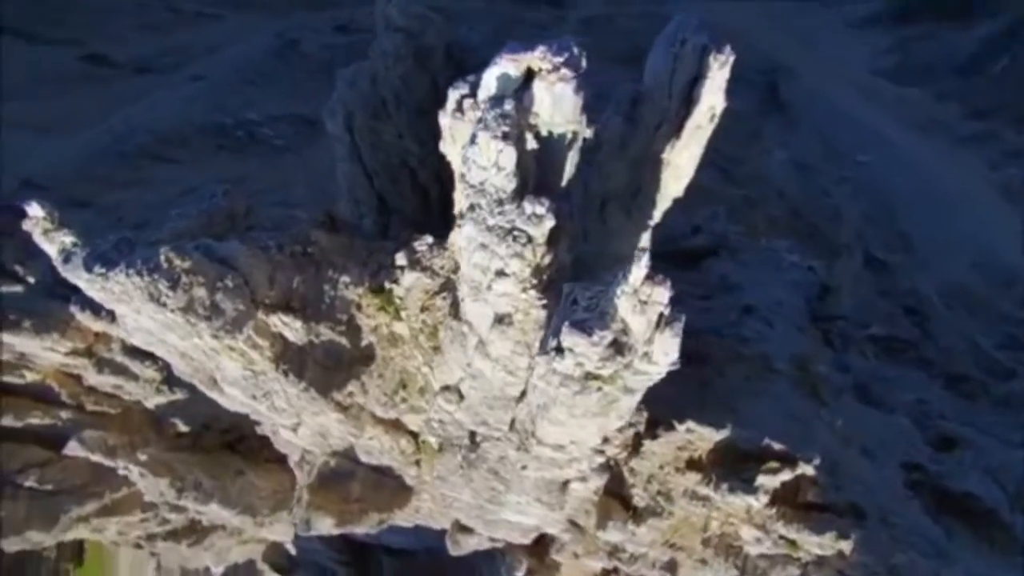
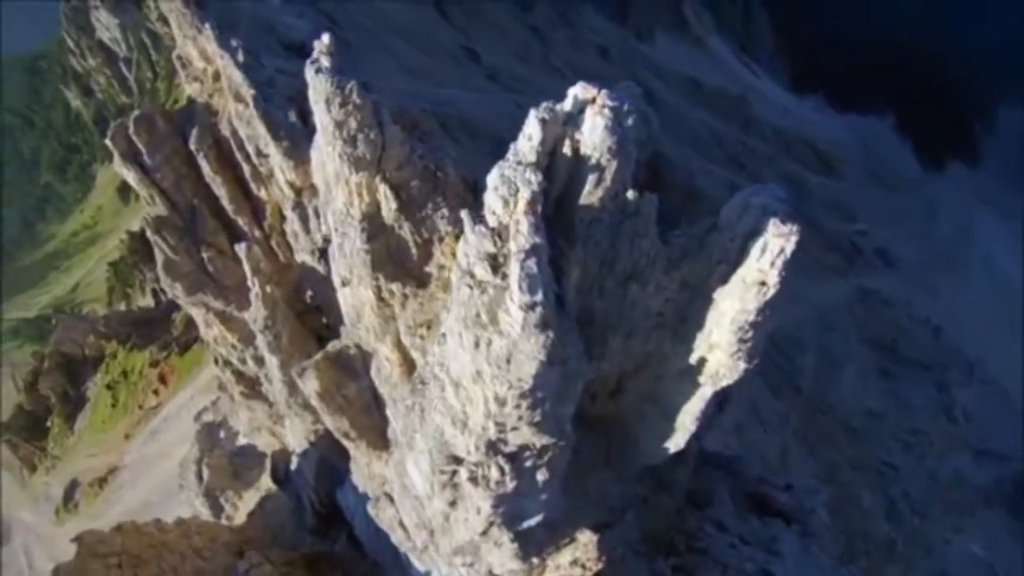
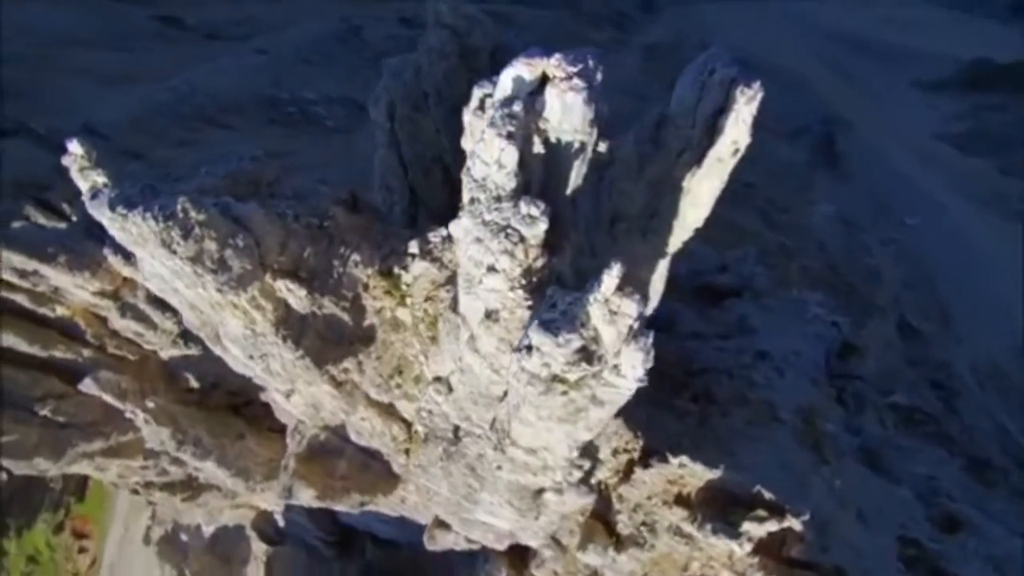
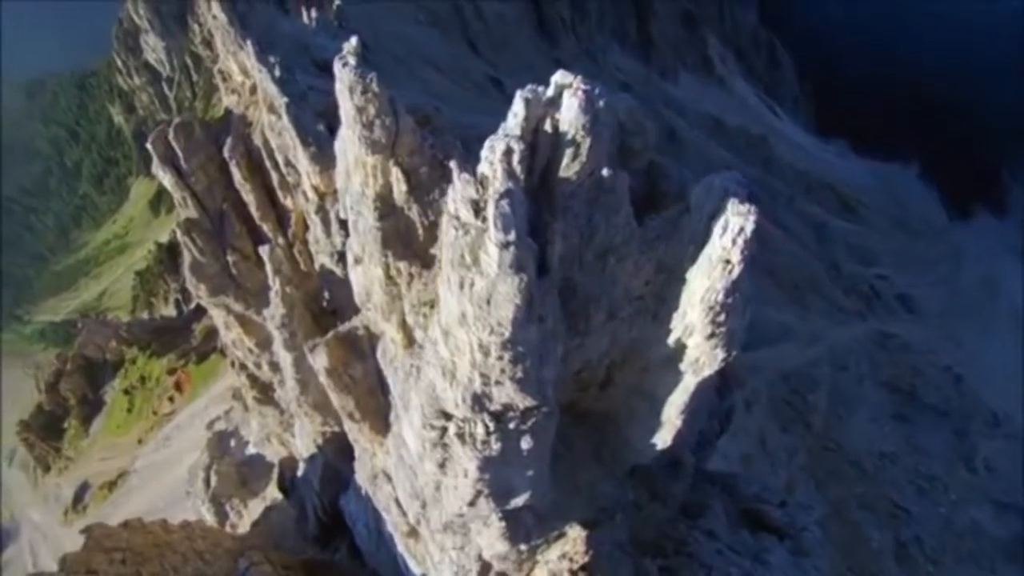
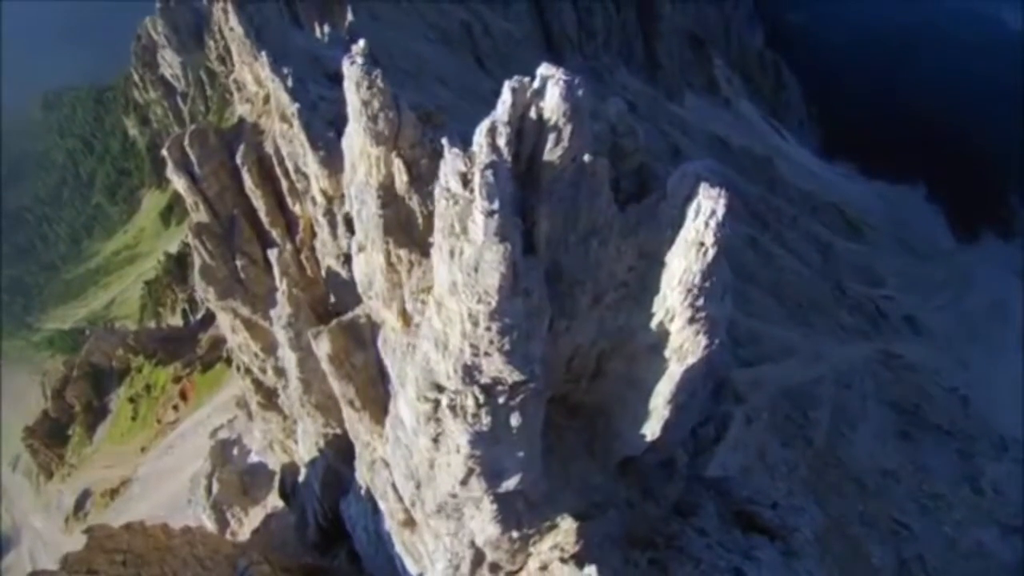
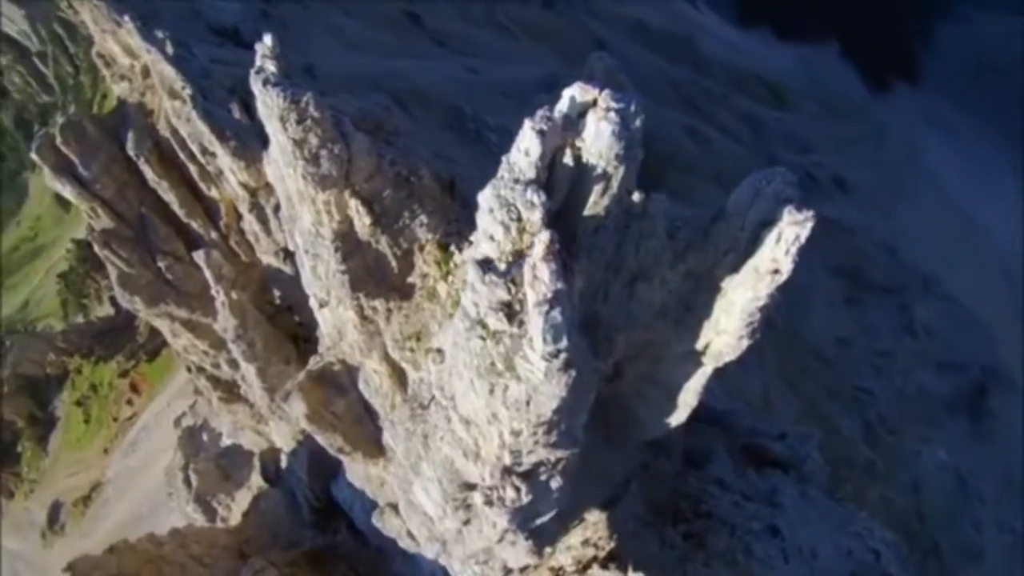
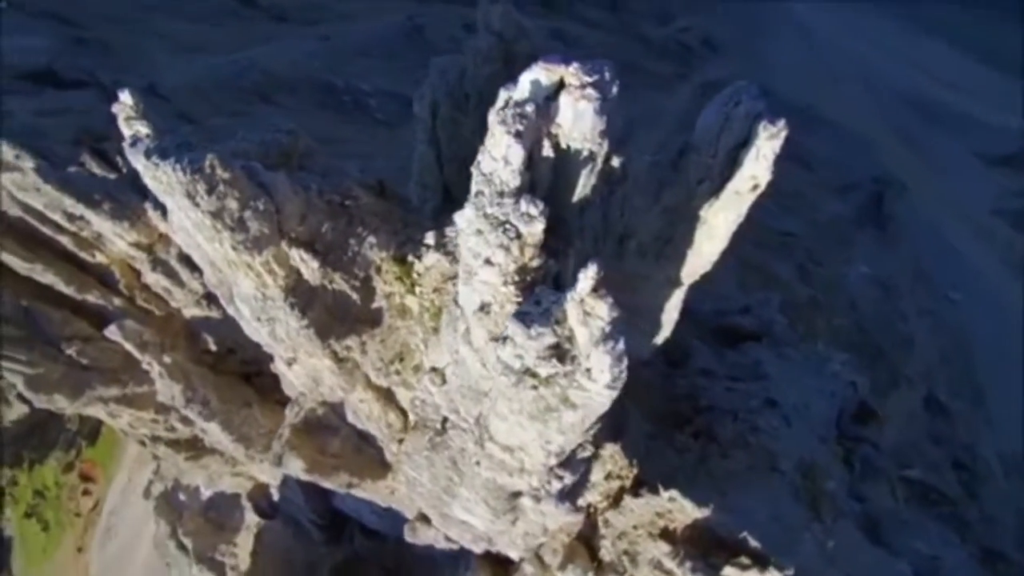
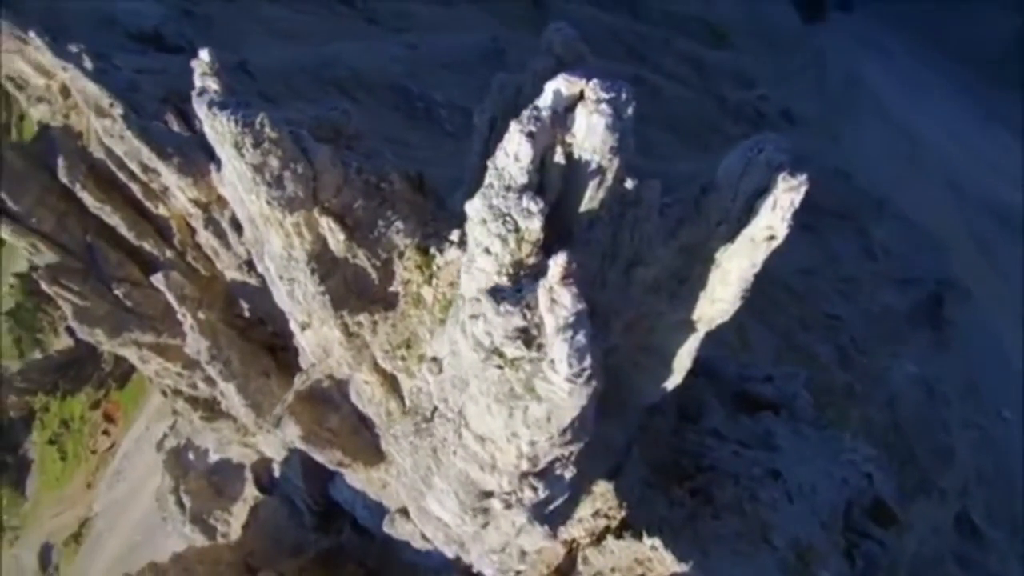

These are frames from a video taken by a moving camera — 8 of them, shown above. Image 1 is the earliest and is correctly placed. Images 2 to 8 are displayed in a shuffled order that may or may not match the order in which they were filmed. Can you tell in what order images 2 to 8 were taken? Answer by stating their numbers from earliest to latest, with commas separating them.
3, 7, 8, 6, 2, 4, 5
